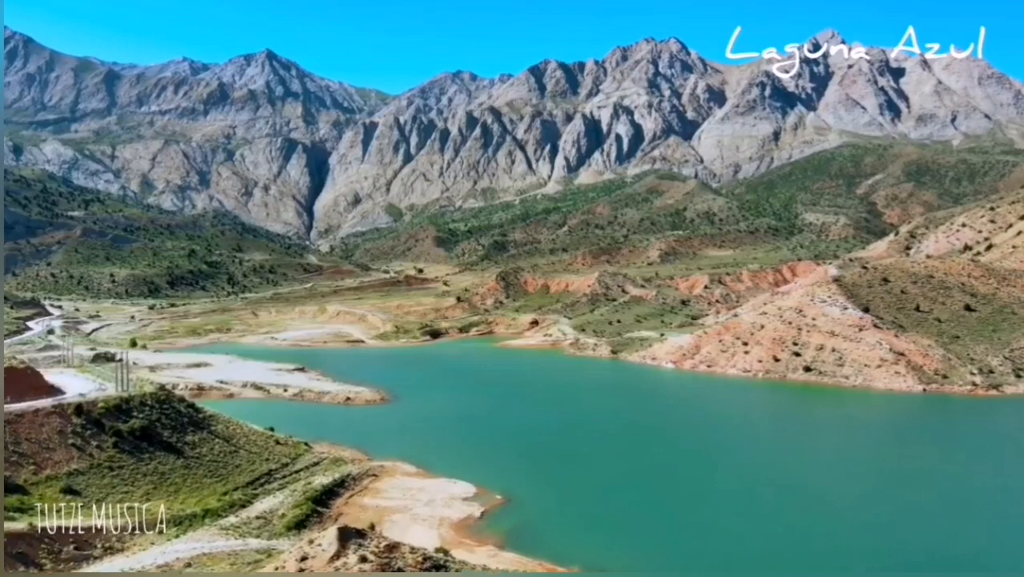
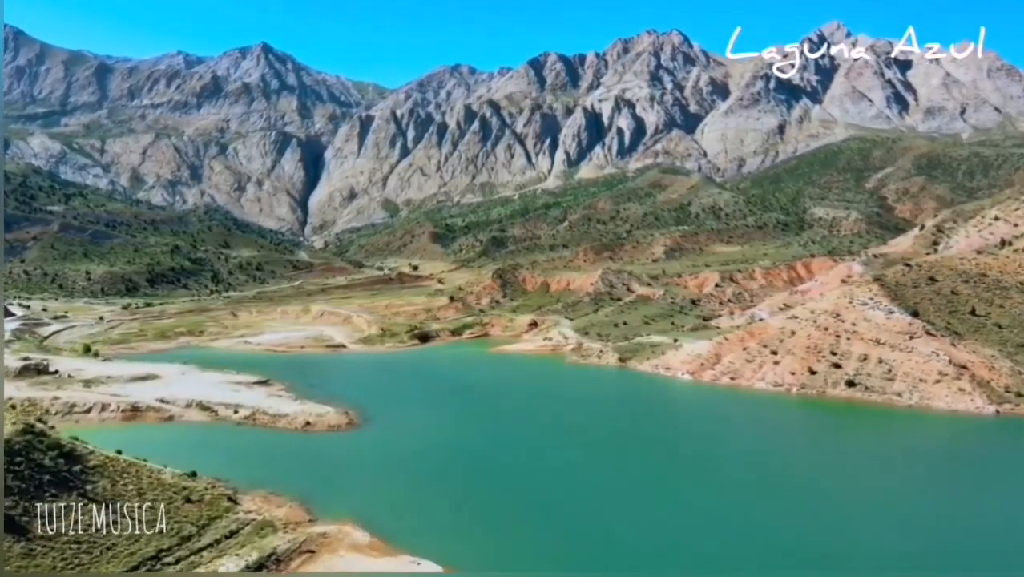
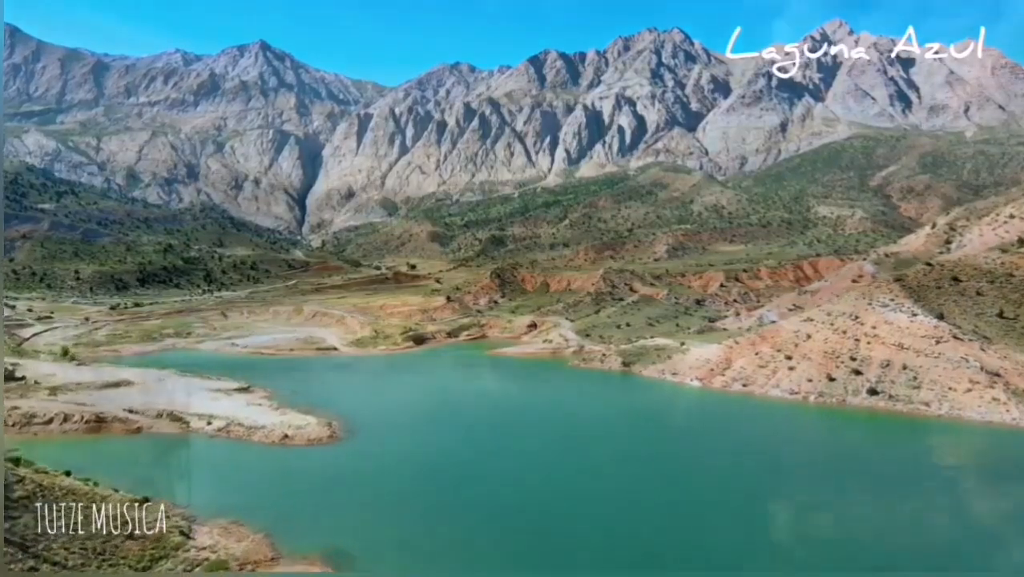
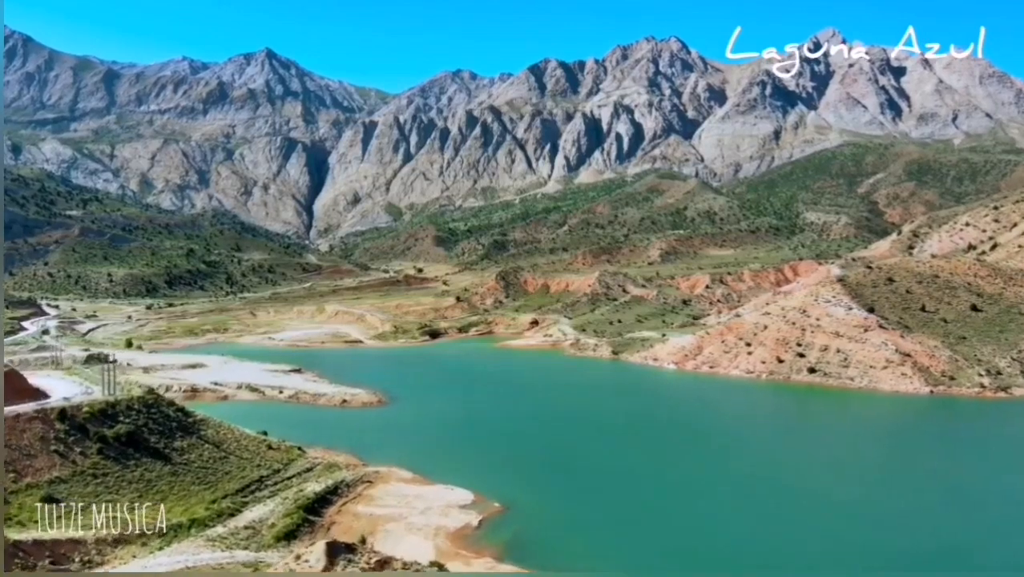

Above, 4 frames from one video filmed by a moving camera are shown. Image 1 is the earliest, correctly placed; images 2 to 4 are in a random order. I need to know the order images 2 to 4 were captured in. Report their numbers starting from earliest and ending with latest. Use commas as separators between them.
4, 2, 3
